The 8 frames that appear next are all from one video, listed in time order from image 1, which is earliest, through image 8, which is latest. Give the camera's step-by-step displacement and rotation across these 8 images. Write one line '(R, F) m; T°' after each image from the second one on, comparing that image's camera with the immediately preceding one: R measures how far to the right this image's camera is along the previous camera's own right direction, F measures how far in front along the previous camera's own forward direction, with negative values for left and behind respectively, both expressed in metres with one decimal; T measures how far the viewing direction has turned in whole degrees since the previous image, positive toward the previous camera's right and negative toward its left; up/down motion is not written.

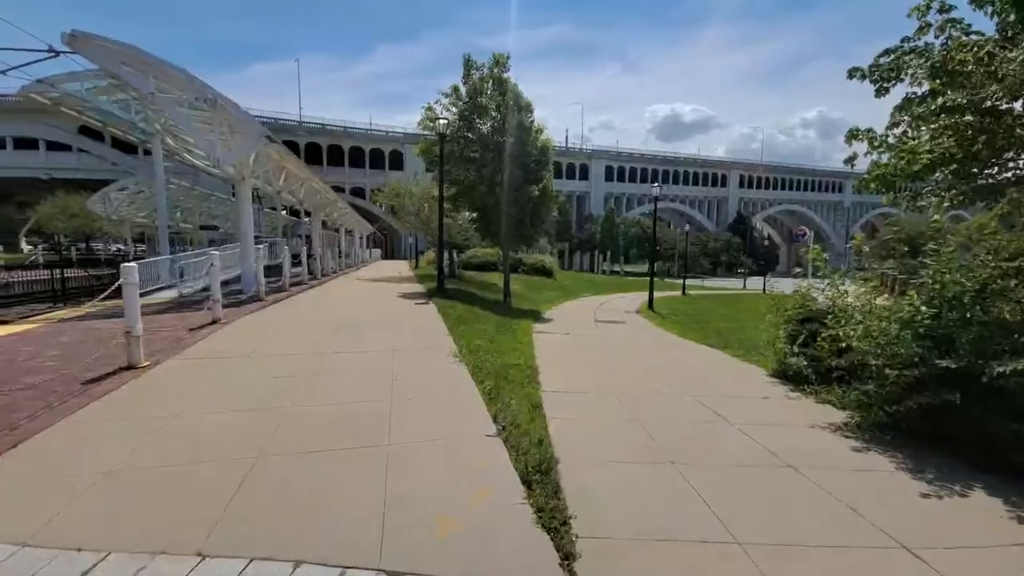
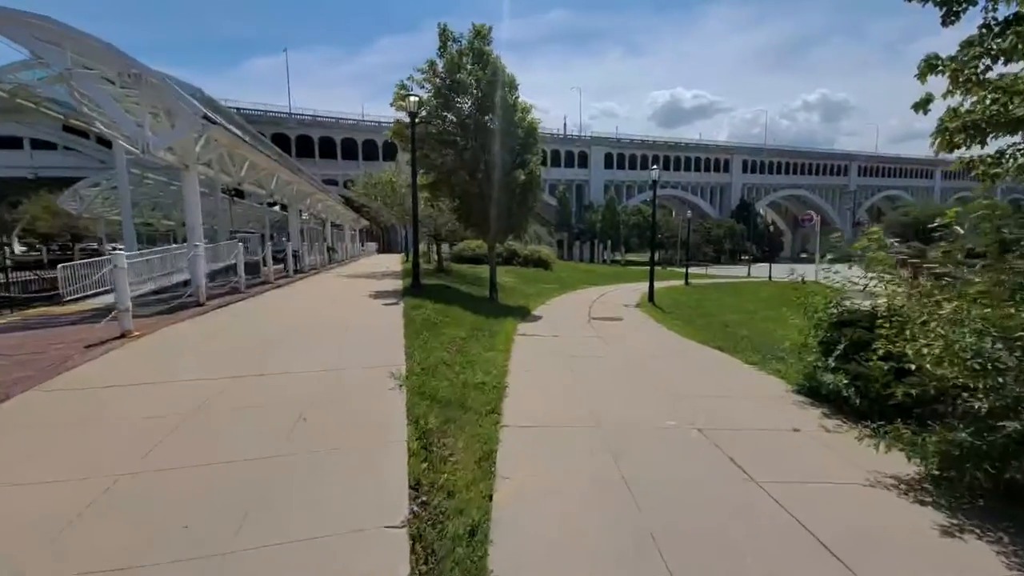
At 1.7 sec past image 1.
(+0.5, +1.7) m; 0°
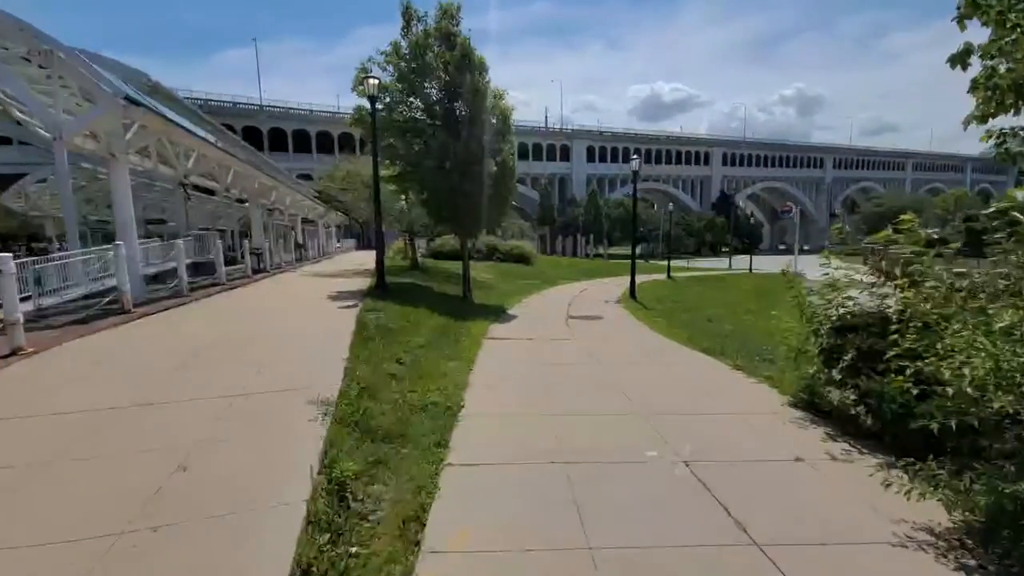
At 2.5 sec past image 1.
(+0.3, +1.0) m; +2°
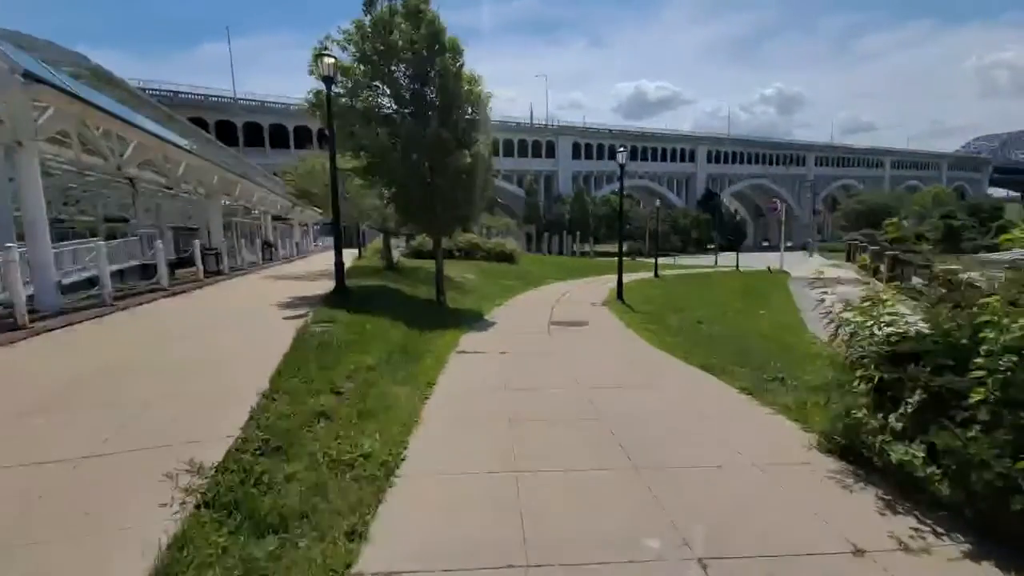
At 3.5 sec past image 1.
(+0.3, +1.4) m; +1°
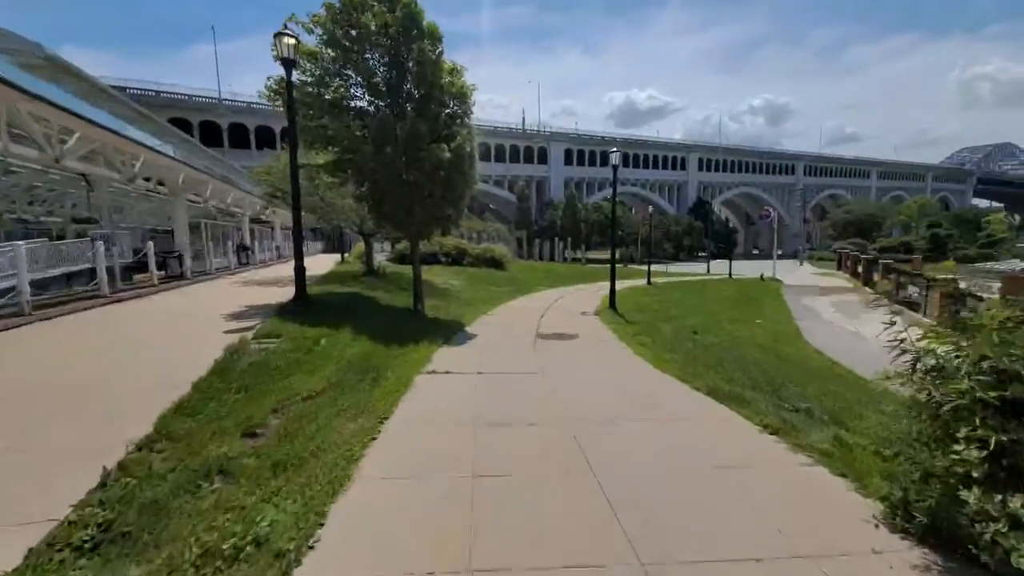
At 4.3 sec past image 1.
(+0.2, +1.3) m; +1°
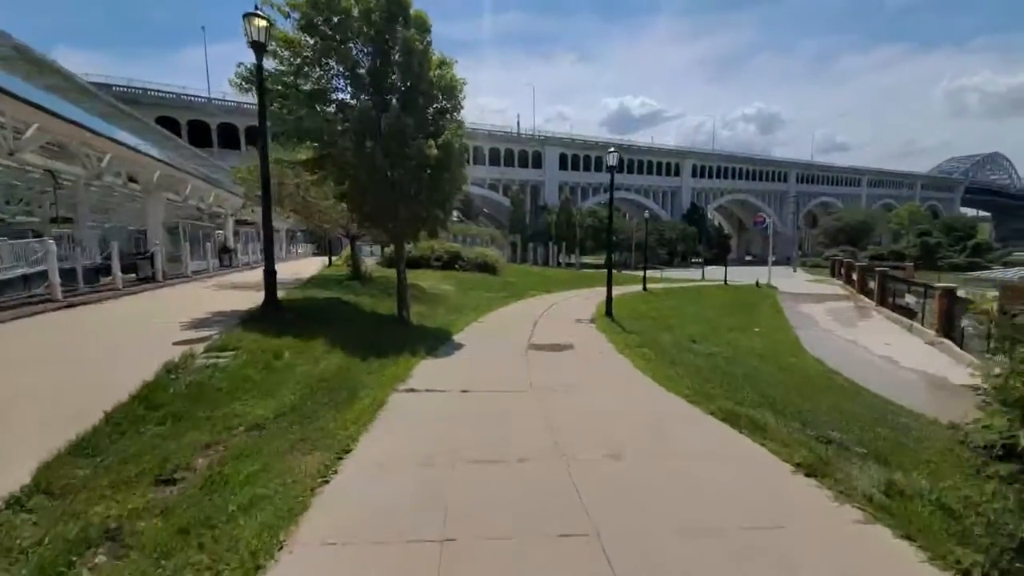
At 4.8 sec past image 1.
(+0.1, +0.9) m; +1°
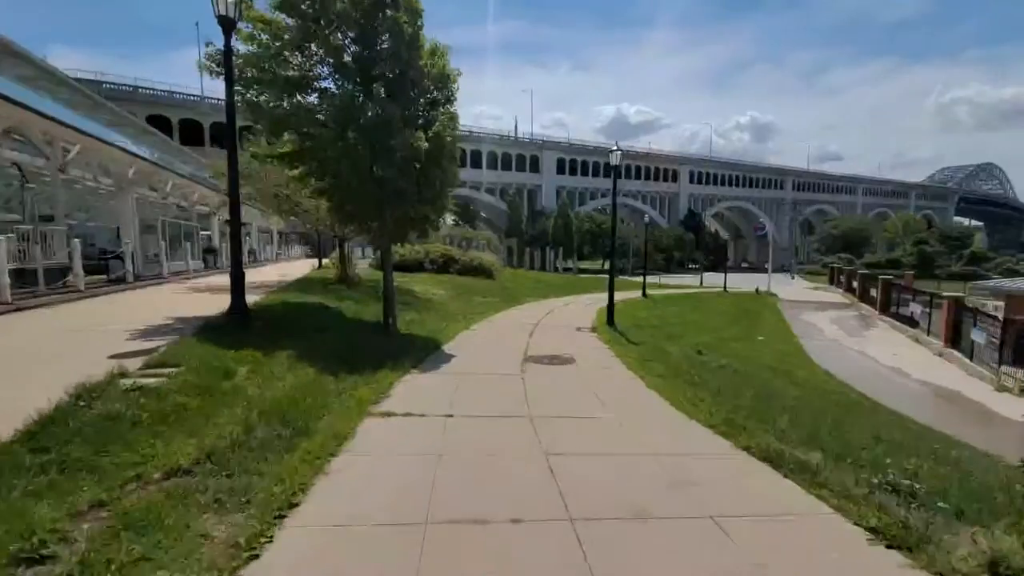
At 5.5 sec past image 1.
(0.0, +1.1) m; 0°
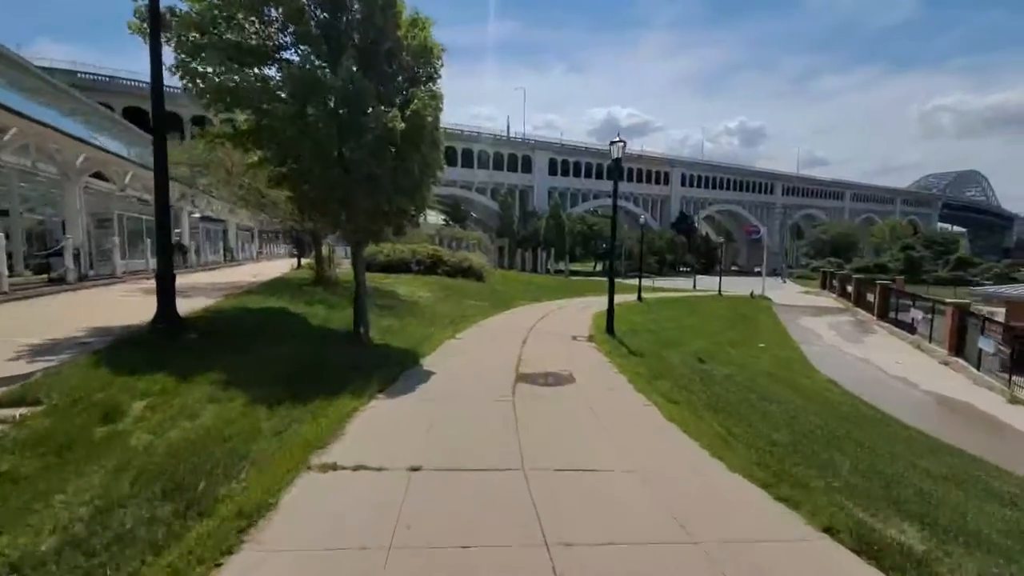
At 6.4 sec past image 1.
(0.0, +1.6) m; +1°
